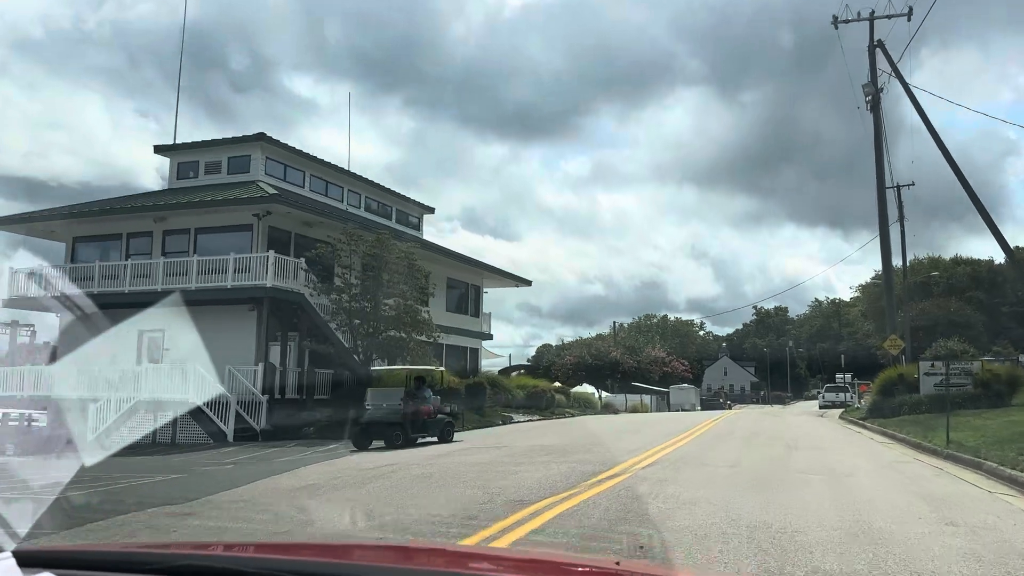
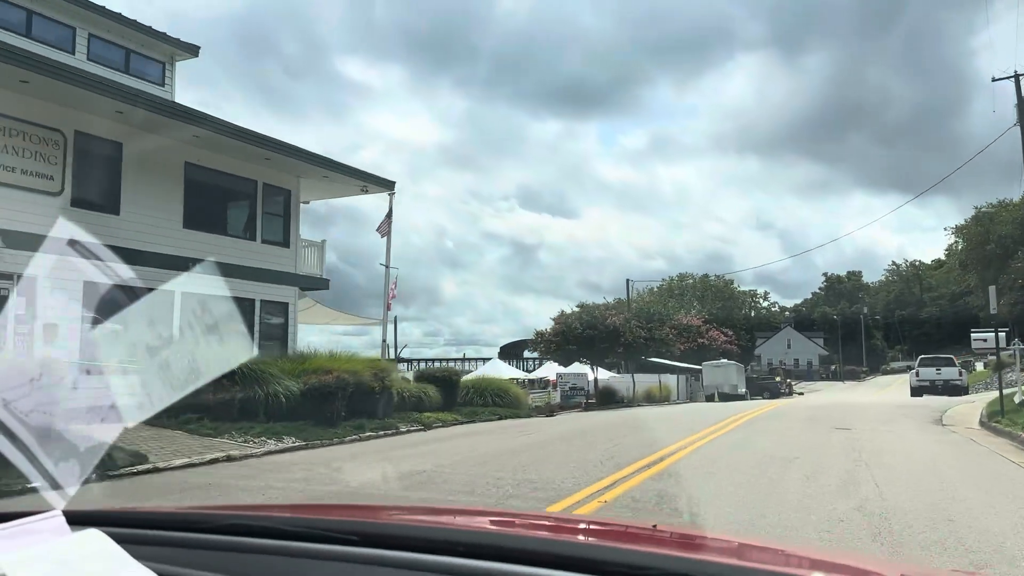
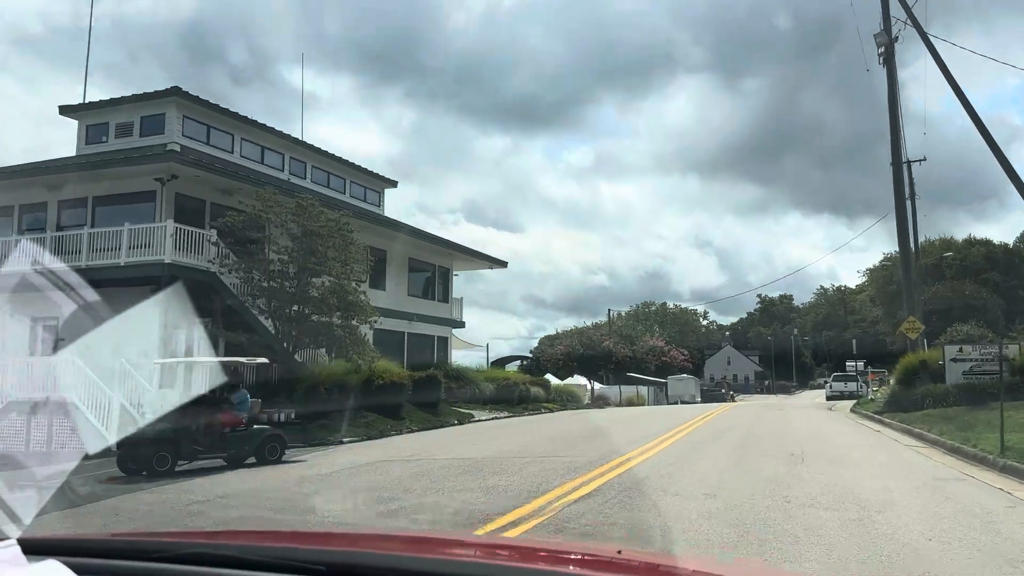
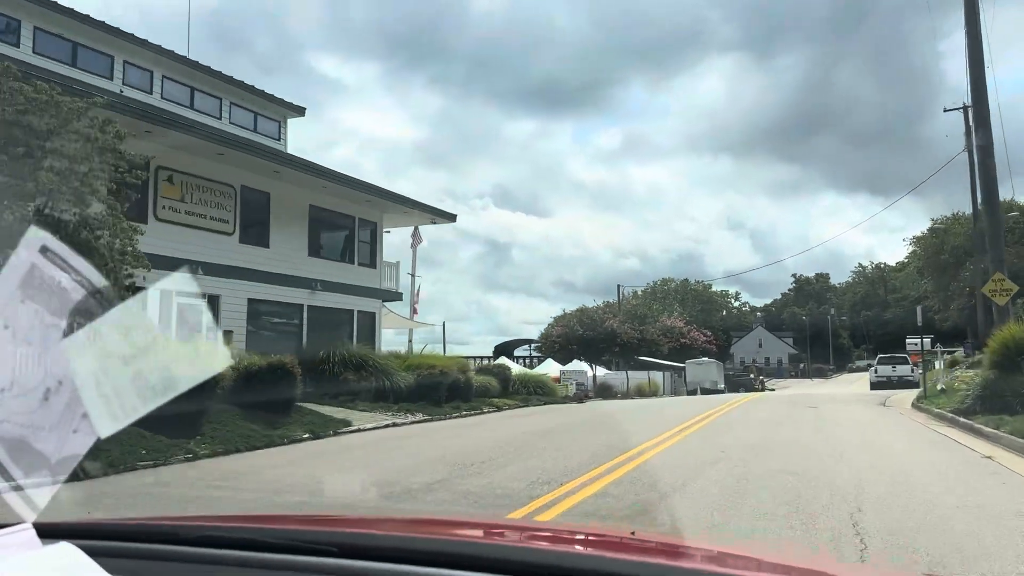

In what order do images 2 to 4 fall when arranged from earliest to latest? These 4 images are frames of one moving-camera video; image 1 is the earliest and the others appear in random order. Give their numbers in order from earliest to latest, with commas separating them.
3, 4, 2
